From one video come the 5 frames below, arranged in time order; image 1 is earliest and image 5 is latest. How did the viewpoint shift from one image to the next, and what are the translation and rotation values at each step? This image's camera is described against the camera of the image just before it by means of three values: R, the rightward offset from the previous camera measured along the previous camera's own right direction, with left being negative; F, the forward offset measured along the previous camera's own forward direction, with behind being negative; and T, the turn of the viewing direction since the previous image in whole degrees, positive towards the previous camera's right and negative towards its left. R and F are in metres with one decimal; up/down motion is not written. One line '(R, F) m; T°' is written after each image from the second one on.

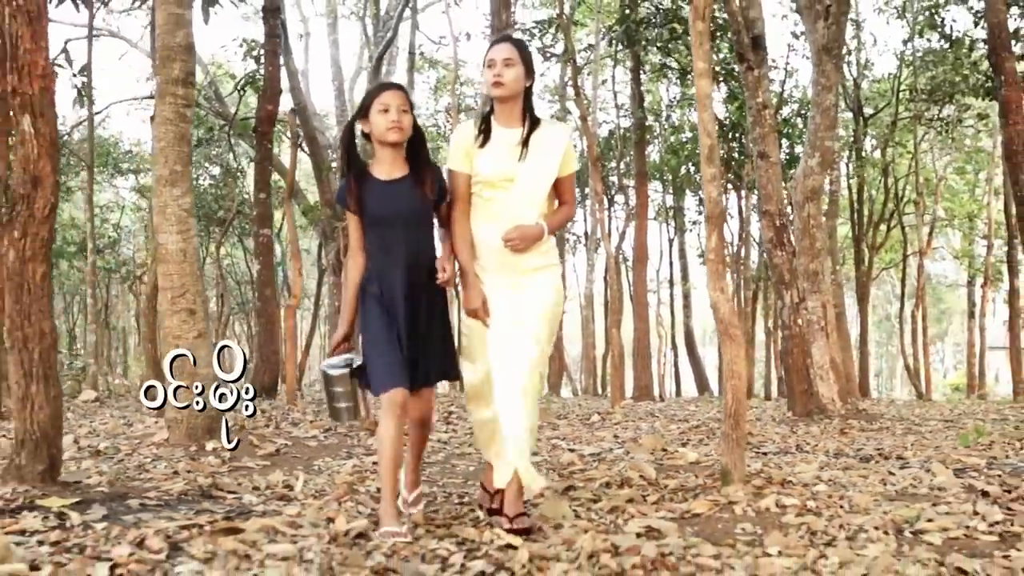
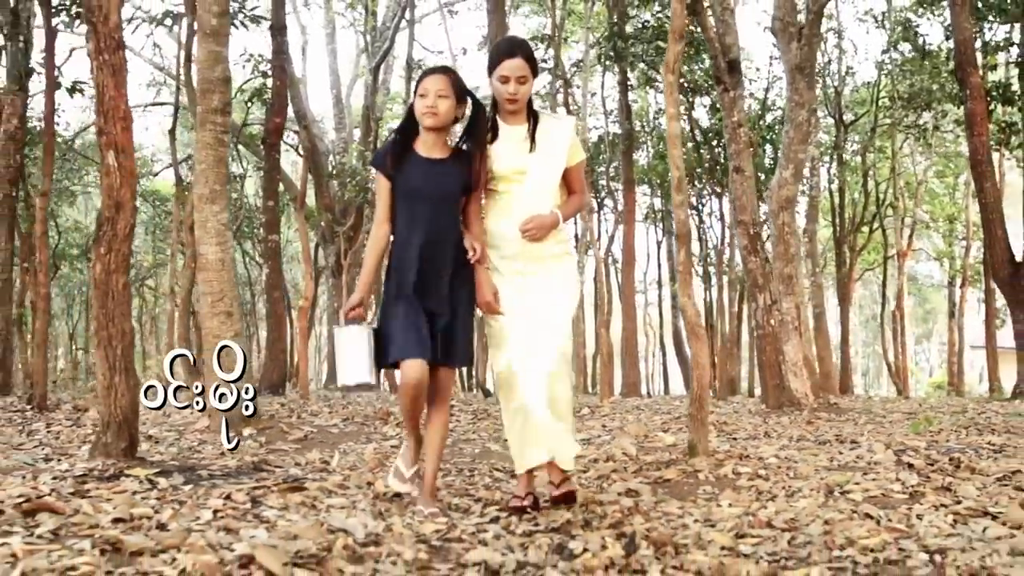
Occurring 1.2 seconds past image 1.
(-0.1, -0.8) m; +1°
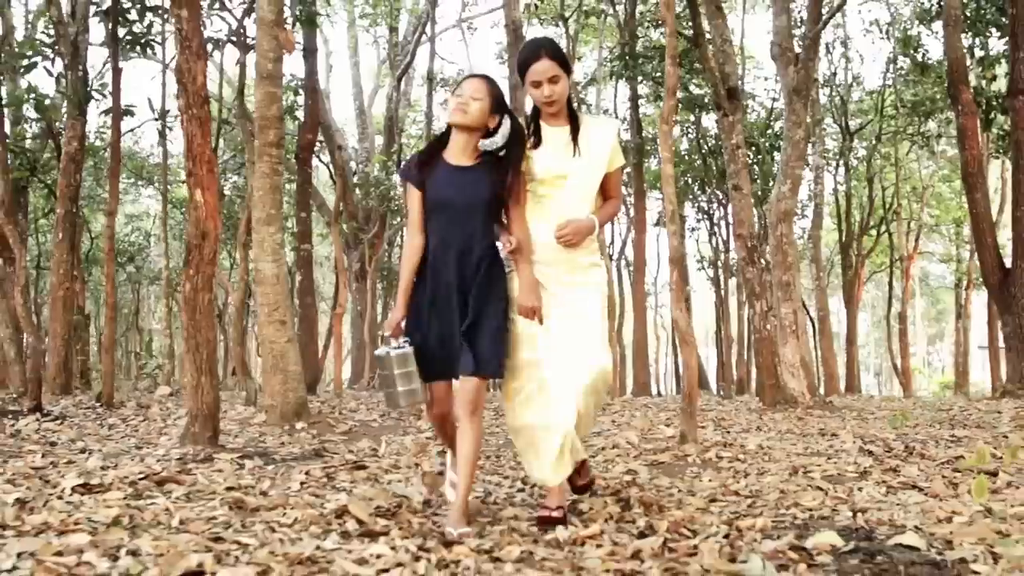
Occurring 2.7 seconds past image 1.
(0.0, -1.0) m; -1°
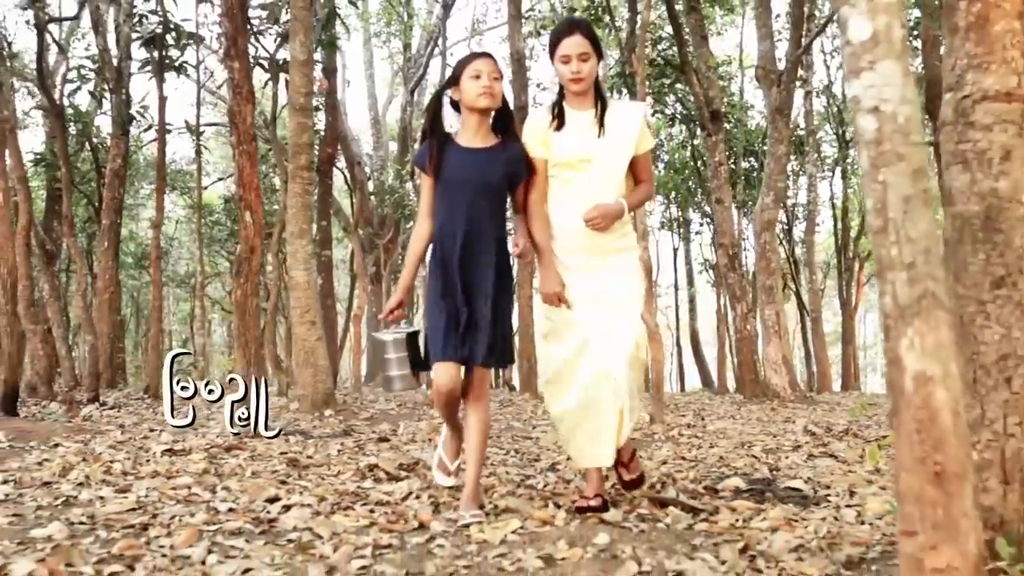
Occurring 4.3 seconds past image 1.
(+0.1, -1.2) m; -1°
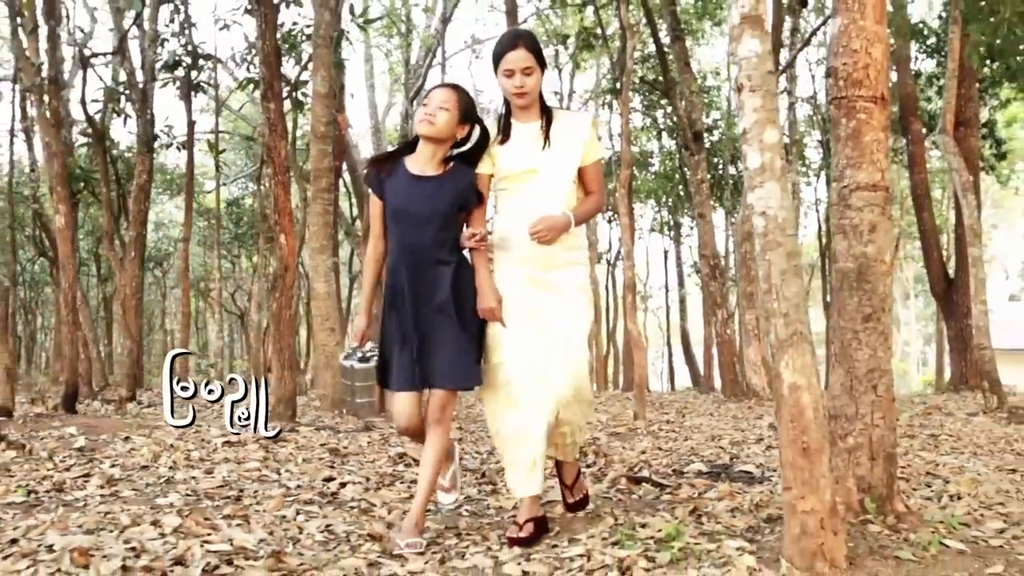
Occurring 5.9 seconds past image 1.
(-0.1, -1.0) m; 0°
